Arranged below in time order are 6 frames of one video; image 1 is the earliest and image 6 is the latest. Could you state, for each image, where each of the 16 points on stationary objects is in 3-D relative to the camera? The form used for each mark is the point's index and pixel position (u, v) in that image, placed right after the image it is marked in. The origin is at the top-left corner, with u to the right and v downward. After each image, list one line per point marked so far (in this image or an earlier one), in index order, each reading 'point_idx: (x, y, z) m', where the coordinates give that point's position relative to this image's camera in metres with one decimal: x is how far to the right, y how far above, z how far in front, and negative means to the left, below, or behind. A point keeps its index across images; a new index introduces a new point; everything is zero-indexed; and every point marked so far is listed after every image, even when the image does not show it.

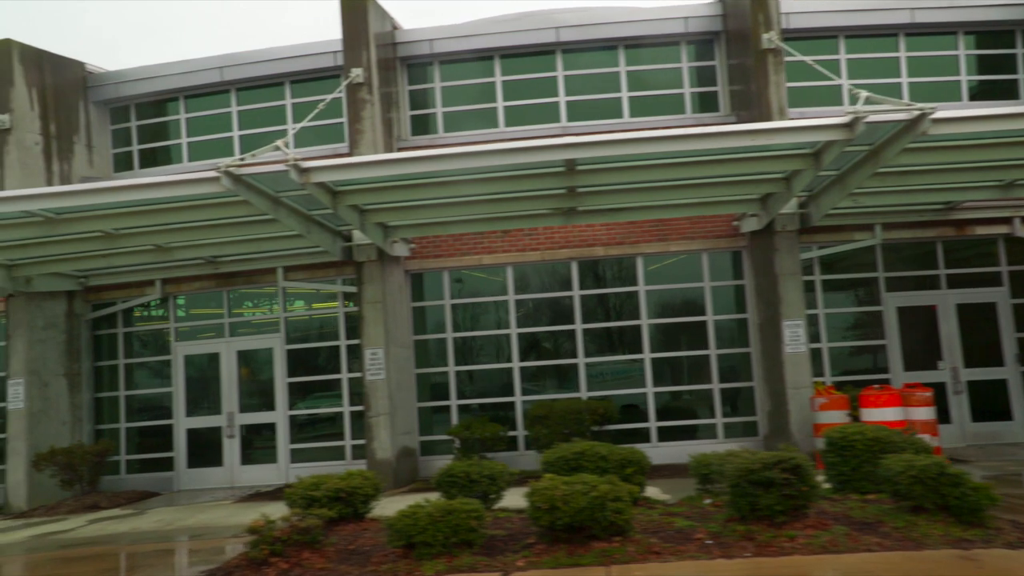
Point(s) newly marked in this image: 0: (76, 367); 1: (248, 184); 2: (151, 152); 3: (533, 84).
0: (-8.5, -1.6, +16.0) m
1: (-3.3, +1.3, +10.5) m
2: (-7.5, +2.9, +16.9) m
3: (+0.4, +3.8, +15.4) m
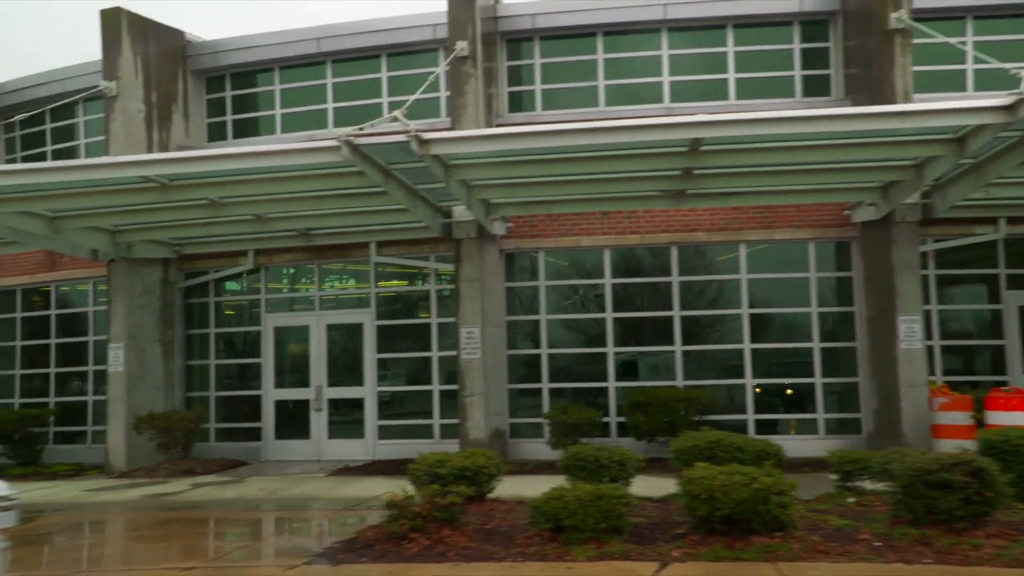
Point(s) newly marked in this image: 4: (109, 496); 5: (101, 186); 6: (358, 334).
0: (-6.8, -0.9, +16.2) m
1: (-1.8, +1.7, +10.3) m
2: (-5.5, +3.5, +17.0) m
3: (+2.3, +4.1, +15.0) m
4: (-5.8, -3.1, +12.1) m
5: (-6.0, +1.5, +12.1) m
6: (-2.9, -0.9, +15.5) m
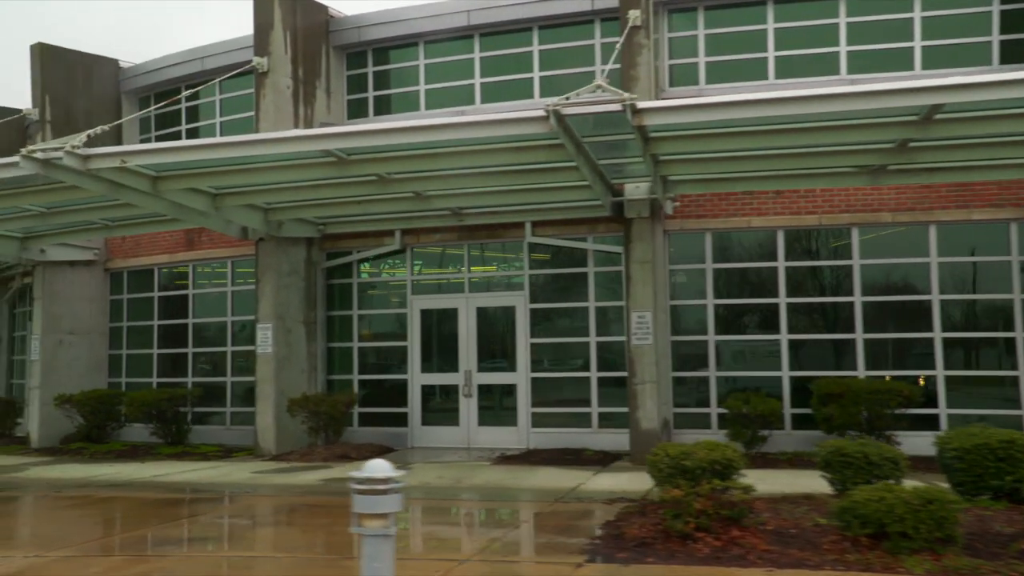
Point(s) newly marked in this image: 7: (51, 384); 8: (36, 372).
0: (-3.9, -0.5, +16.0) m
1: (+0.7, +1.9, +9.7) m
2: (-2.5, +3.8, +16.6) m
3: (+5.1, +4.4, +14.0) m
4: (-3.2, -2.8, +11.9) m
5: (-3.4, +1.8, +11.8) m
6: (0.0, -0.5, +14.9) m
7: (-10.8, -2.3, +19.2) m
8: (-11.1, -2.0, +19.2) m
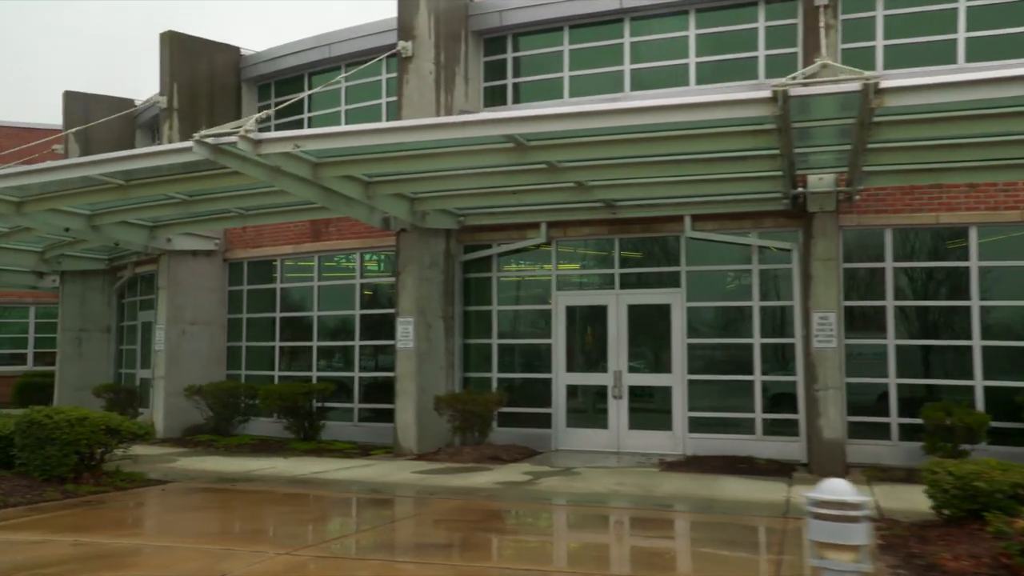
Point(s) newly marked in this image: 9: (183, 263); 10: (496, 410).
0: (-1.1, -0.4, +15.4) m
1: (+3.0, +2.0, +8.9) m
2: (+0.3, +3.9, +16.0) m
3: (+7.8, +4.3, +12.9) m
4: (-0.8, -2.6, +11.3) m
5: (-0.9, +1.9, +11.3) m
6: (+2.6, -0.5, +14.2) m
7: (-7.9, -2.0, +19.1) m
8: (-8.2, -1.8, +19.1) m
9: (-7.8, +0.6, +19.5) m
10: (-0.2, -2.1, +14.1) m
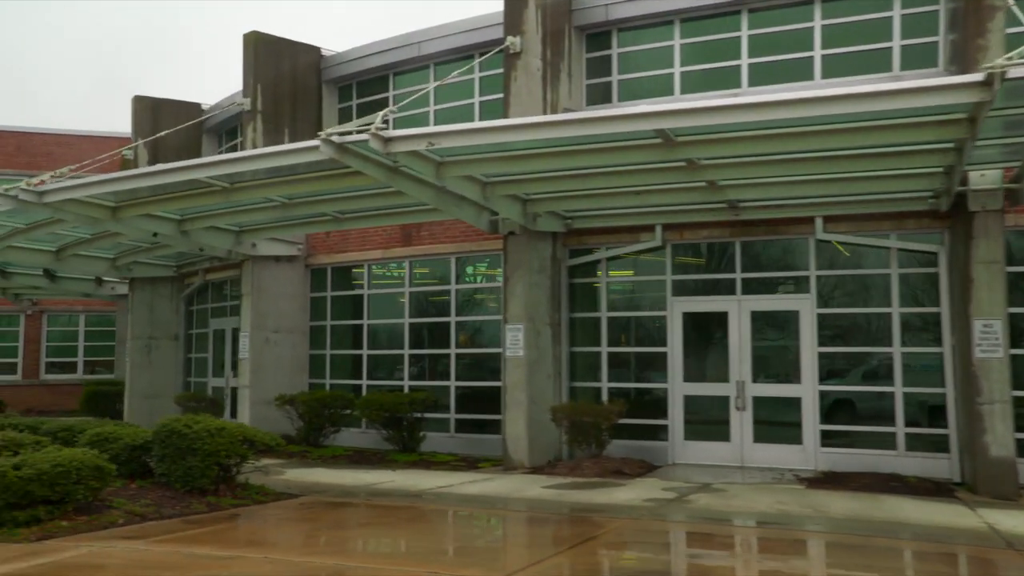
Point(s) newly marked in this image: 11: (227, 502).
0: (+0.8, -0.5, +14.8) m
1: (+4.8, +1.9, +8.2) m
2: (+2.3, +3.8, +15.3) m
3: (+9.7, +4.3, +12.0) m
4: (+1.1, -2.7, +10.6) m
5: (+1.0, +1.9, +10.6) m
6: (+4.6, -0.6, +13.4) m
7: (-5.8, -2.2, +18.7) m
8: (-6.0, -1.9, +18.7) m
9: (-5.7, +0.5, +19.1) m
10: (+1.7, -2.2, +13.4) m
11: (-3.3, -2.4, +9.4) m
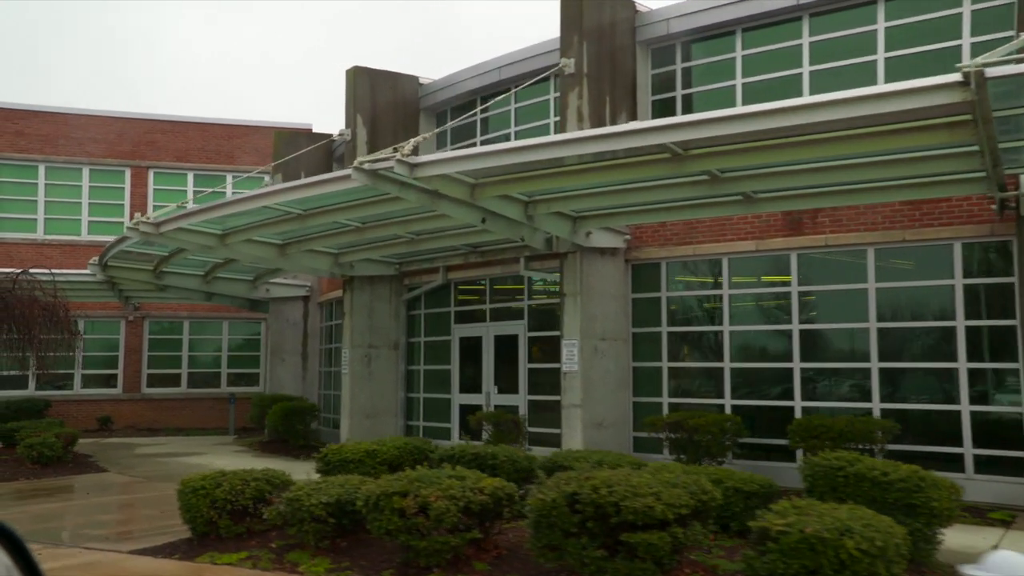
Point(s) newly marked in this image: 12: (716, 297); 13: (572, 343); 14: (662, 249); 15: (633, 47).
0: (+7.9, -0.5, +11.4) m
1: (+11.5, +2.0, +4.7) m
2: (+9.5, +3.8, +12.0) m
3: (+16.6, +4.2, +8.3) m
4: (+7.9, -2.6, +7.2) m
5: (+7.8, +2.0, +7.3) m
6: (+11.5, -0.6, +9.8) m
7: (+1.5, -2.1, +15.6) m
8: (+1.2, -1.9, +15.6) m
9: (+1.6, +0.5, +16.1) m
10: (+8.6, -2.1, +10.0) m
11: (+3.5, -2.3, +6.3) m
12: (+3.8, -0.2, +15.7) m
13: (+1.1, -1.0, +15.8) m
14: (+2.9, +0.8, +16.1) m
15: (+2.6, +4.9, +17.3) m
